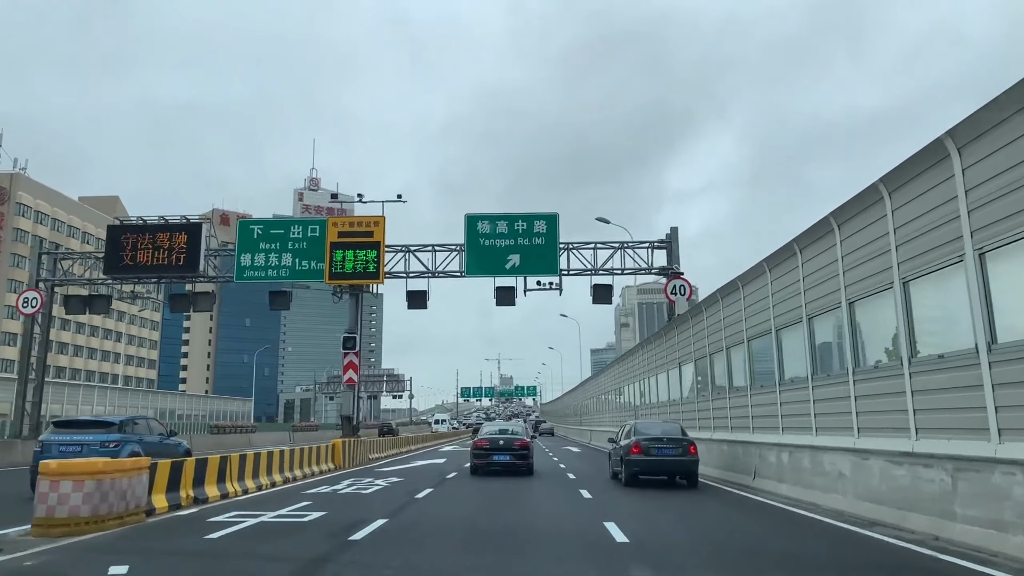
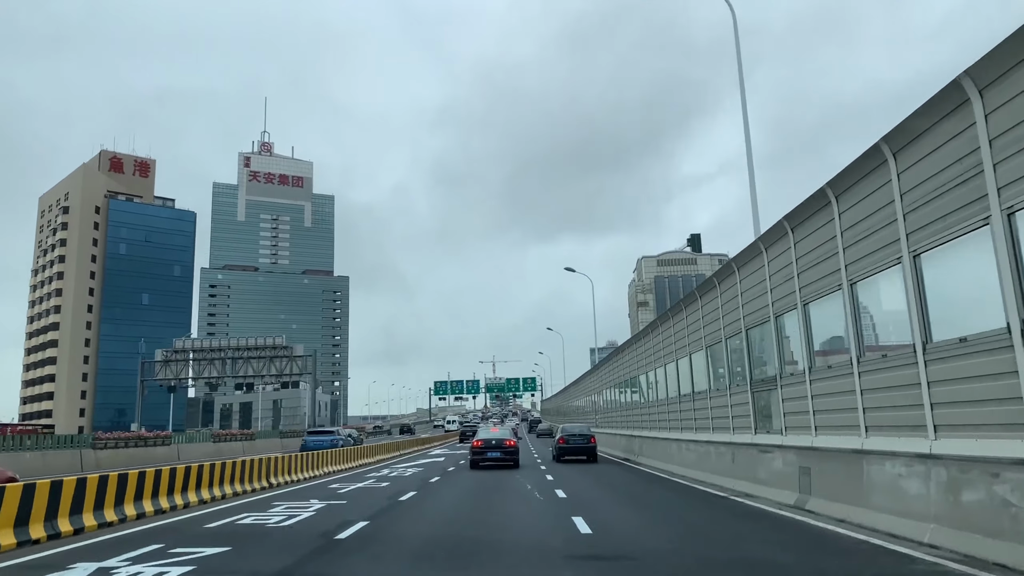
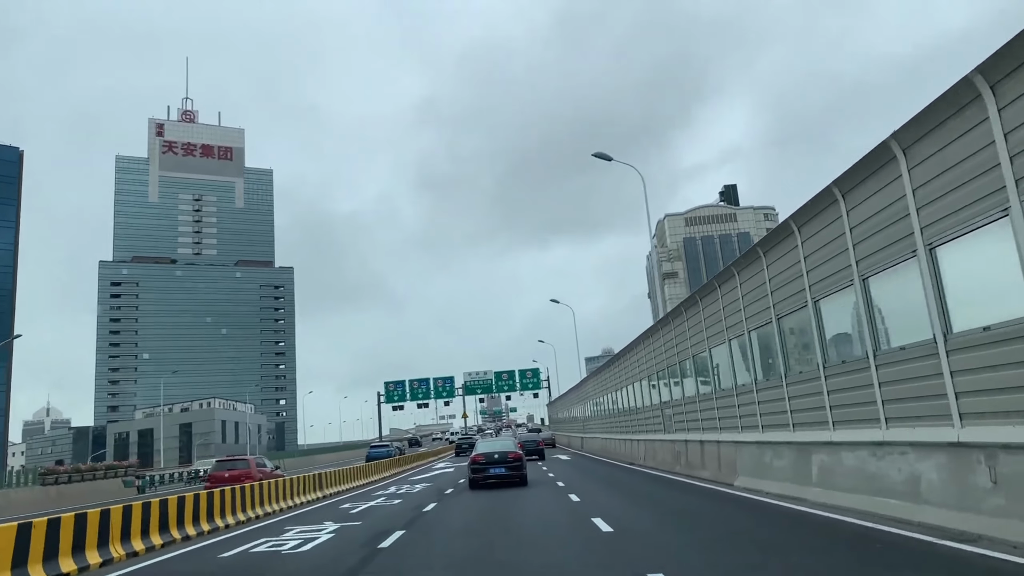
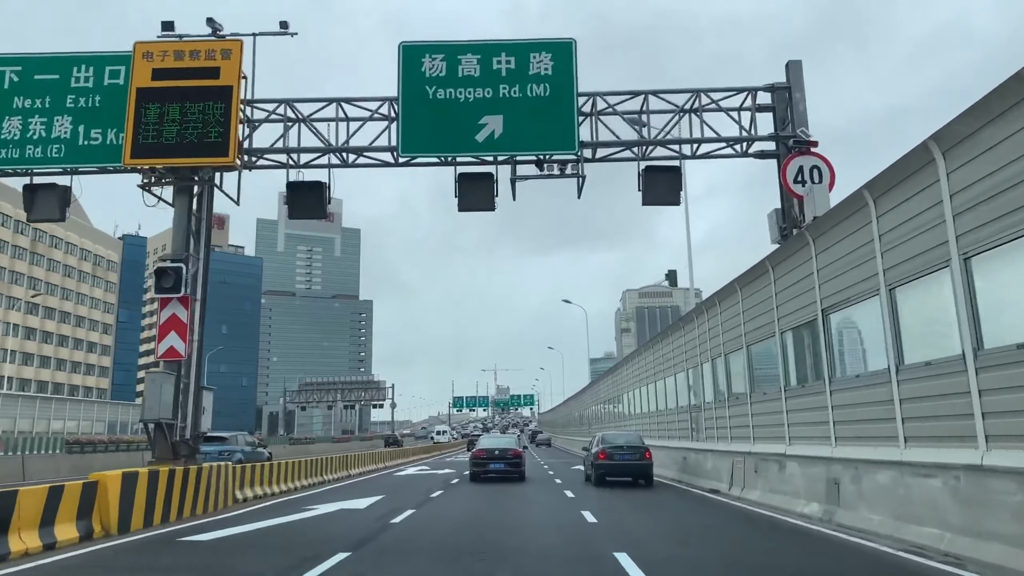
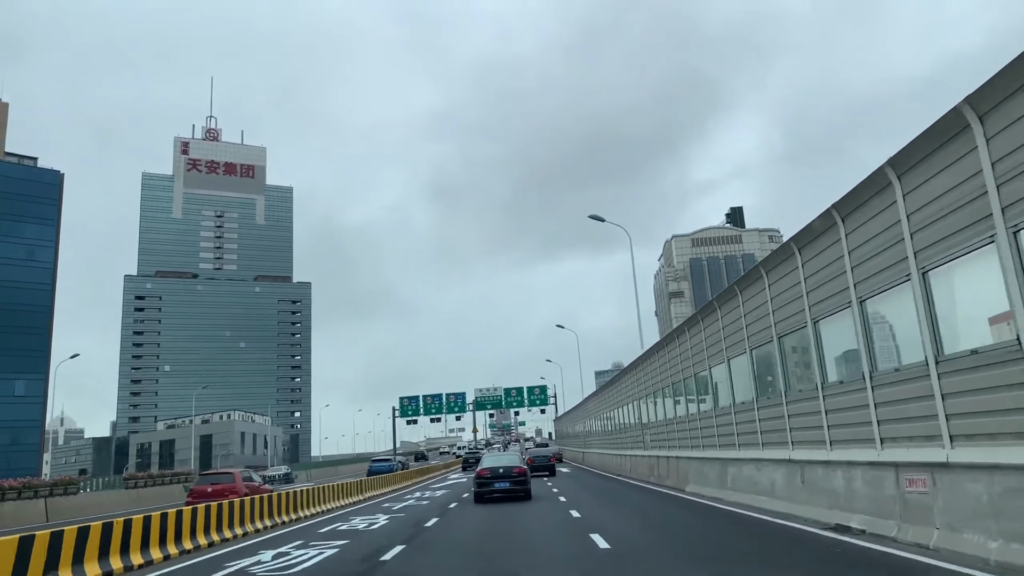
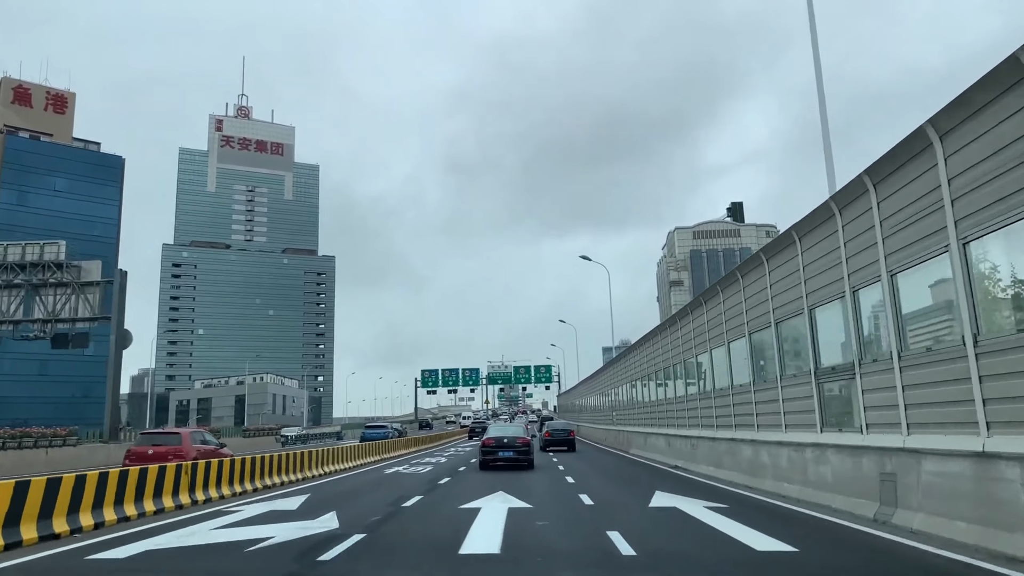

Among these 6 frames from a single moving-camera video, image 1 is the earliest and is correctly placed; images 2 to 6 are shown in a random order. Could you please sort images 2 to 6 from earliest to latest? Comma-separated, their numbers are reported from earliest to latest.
4, 2, 6, 5, 3
